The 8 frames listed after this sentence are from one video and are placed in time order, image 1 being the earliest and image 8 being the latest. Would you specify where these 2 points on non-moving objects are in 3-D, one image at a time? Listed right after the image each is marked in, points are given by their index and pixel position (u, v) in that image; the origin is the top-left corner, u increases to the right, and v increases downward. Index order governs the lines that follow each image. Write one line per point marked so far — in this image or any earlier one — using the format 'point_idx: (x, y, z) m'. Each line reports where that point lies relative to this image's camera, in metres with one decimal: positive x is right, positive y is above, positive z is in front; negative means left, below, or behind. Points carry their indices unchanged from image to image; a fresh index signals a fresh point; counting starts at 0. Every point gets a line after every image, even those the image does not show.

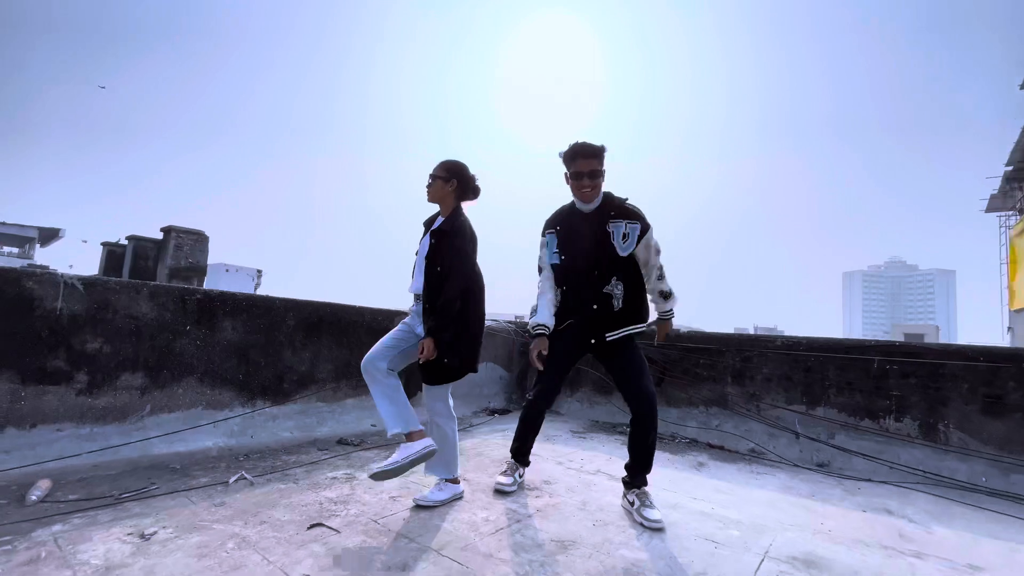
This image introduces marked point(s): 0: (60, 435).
0: (-2.1, -0.7, +2.3) m
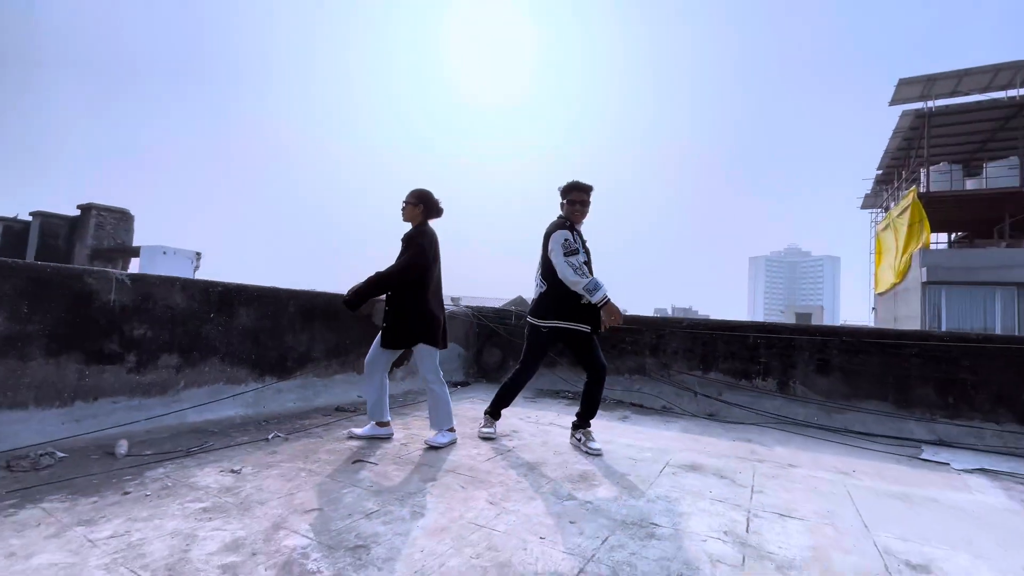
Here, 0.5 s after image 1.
0: (-2.2, -0.6, +2.7) m
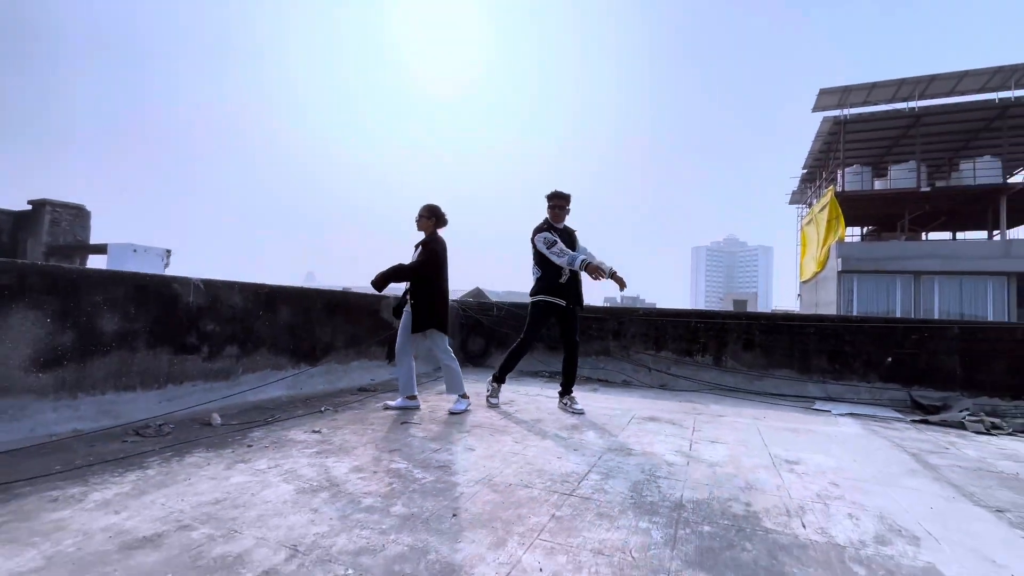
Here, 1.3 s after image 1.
0: (-2.1, -0.7, +3.4) m
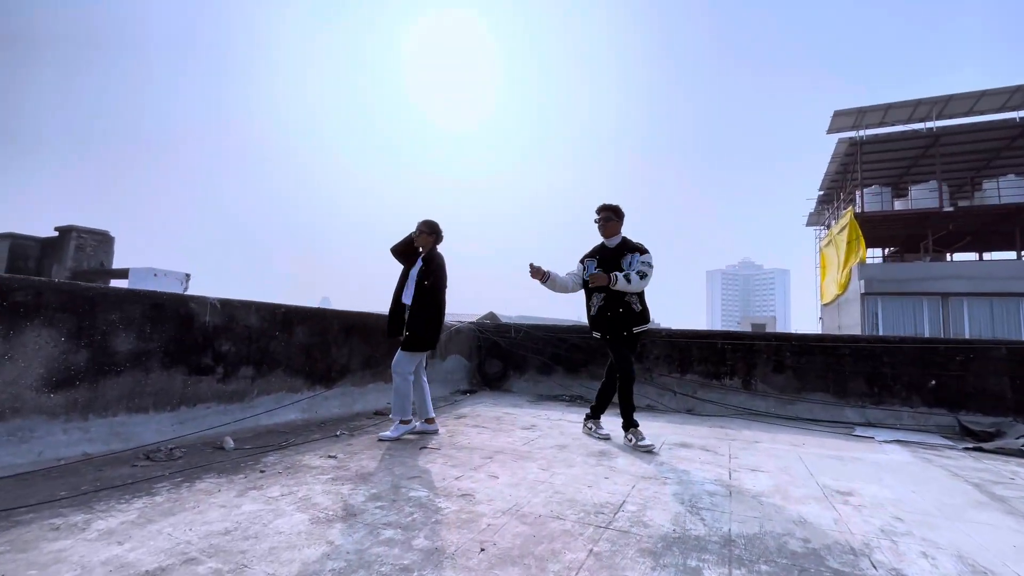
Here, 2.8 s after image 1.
0: (-2.0, -0.8, +3.3) m
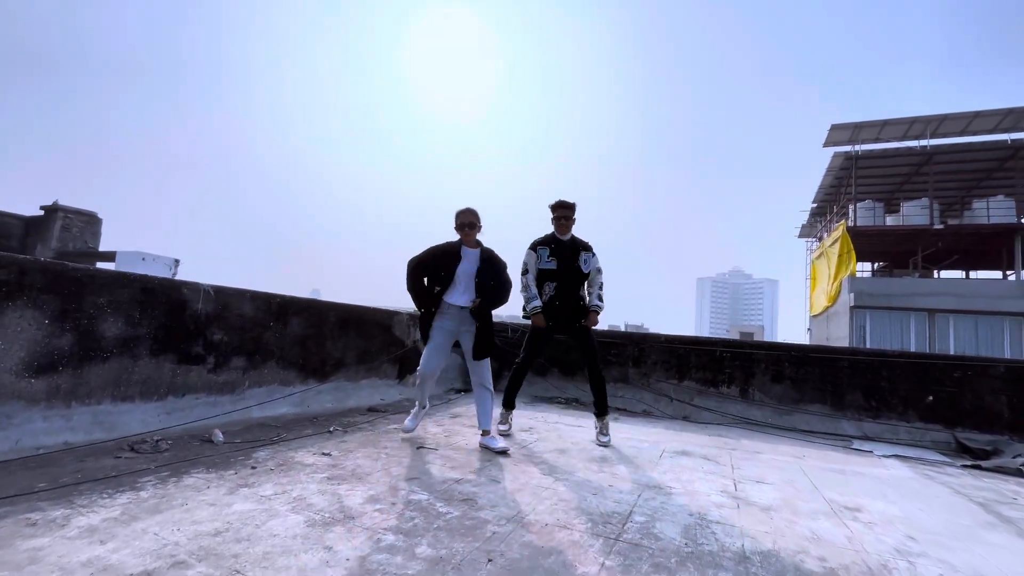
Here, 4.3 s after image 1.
0: (-2.0, -0.7, +3.1) m
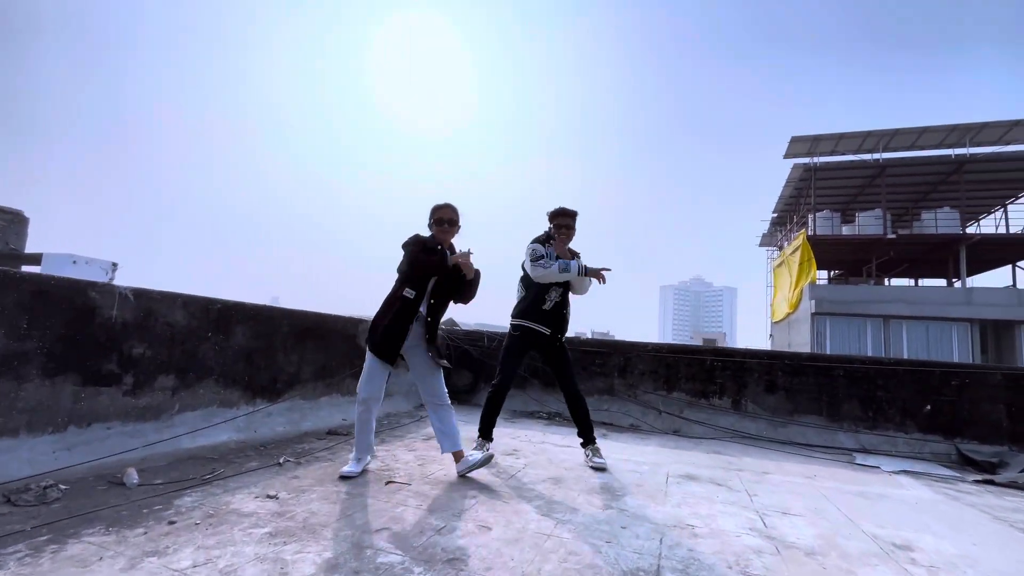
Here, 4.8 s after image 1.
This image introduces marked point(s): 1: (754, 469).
0: (-2.0, -0.7, +2.5) m
1: (+1.6, -1.2, +3.2) m
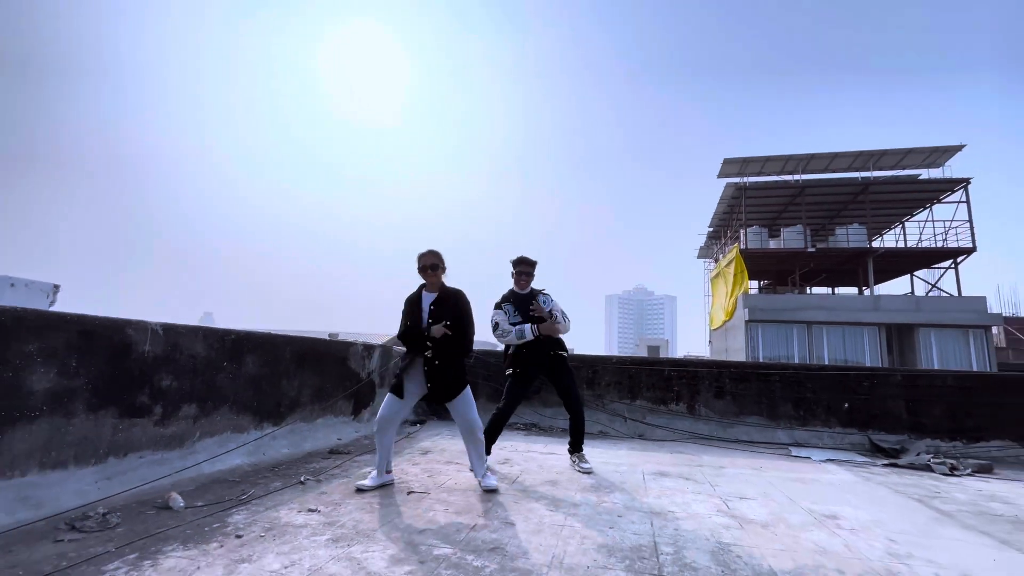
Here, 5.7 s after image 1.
0: (-2.0, -0.9, +2.7) m
1: (+1.5, -1.3, +3.8) m
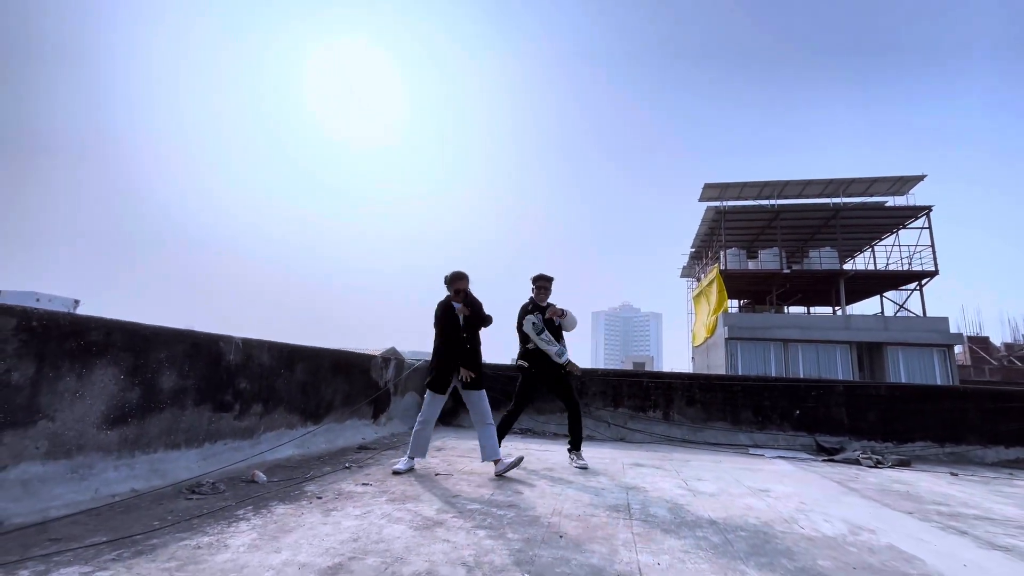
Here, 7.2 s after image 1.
0: (-2.0, -1.1, +3.4) m
1: (+1.5, -1.6, +4.6) m
